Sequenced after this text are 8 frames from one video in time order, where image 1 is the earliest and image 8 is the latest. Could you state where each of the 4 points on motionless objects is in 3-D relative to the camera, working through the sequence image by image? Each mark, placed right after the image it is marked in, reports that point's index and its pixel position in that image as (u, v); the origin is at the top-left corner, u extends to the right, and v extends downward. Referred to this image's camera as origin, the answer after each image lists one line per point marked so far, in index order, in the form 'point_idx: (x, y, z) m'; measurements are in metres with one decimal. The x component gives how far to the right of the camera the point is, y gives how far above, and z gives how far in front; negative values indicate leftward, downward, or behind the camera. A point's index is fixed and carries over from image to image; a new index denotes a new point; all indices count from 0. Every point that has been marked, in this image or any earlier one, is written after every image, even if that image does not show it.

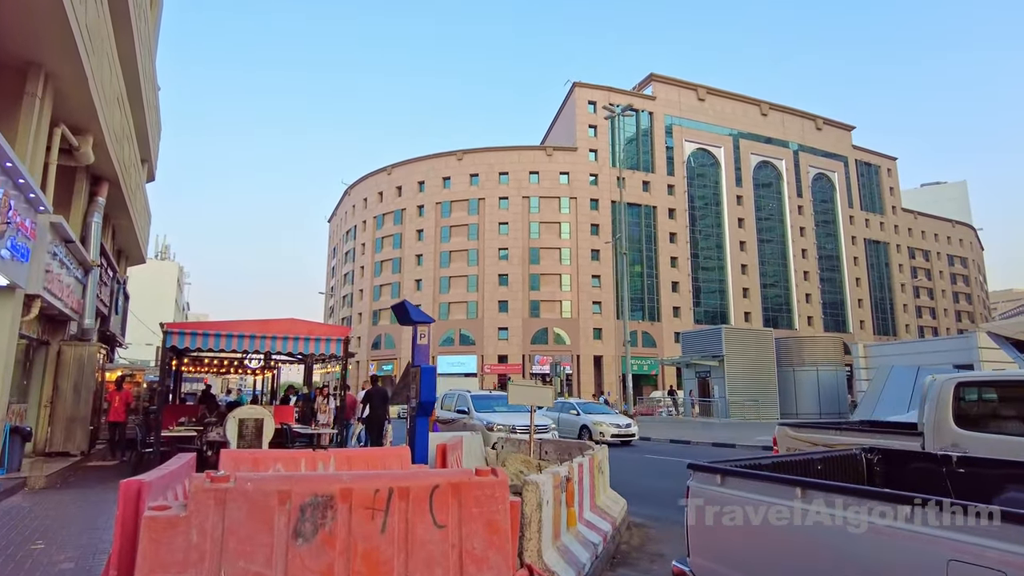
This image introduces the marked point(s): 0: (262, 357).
0: (-6.4, -1.8, +17.0) m
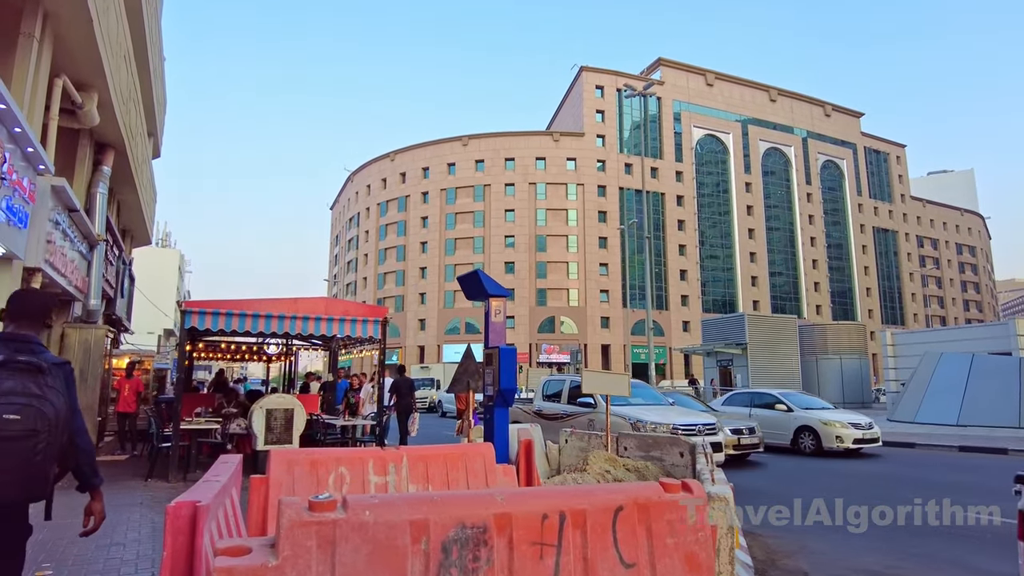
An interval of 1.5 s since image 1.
0: (-5.4, -1.3, +15.7) m
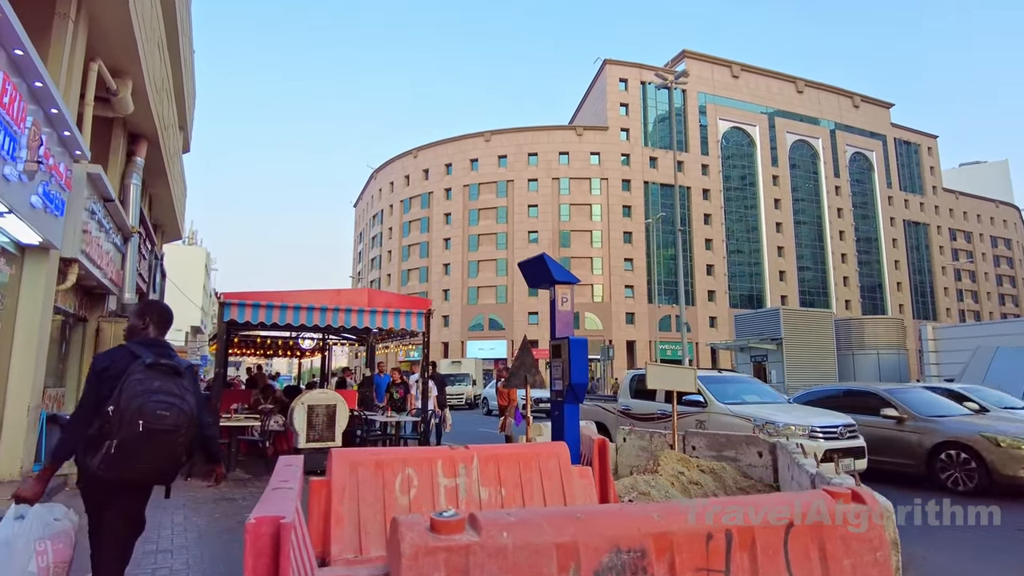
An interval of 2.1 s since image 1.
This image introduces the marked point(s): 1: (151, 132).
0: (-4.5, -1.1, +15.4) m
1: (-7.2, +3.1, +13.2) m
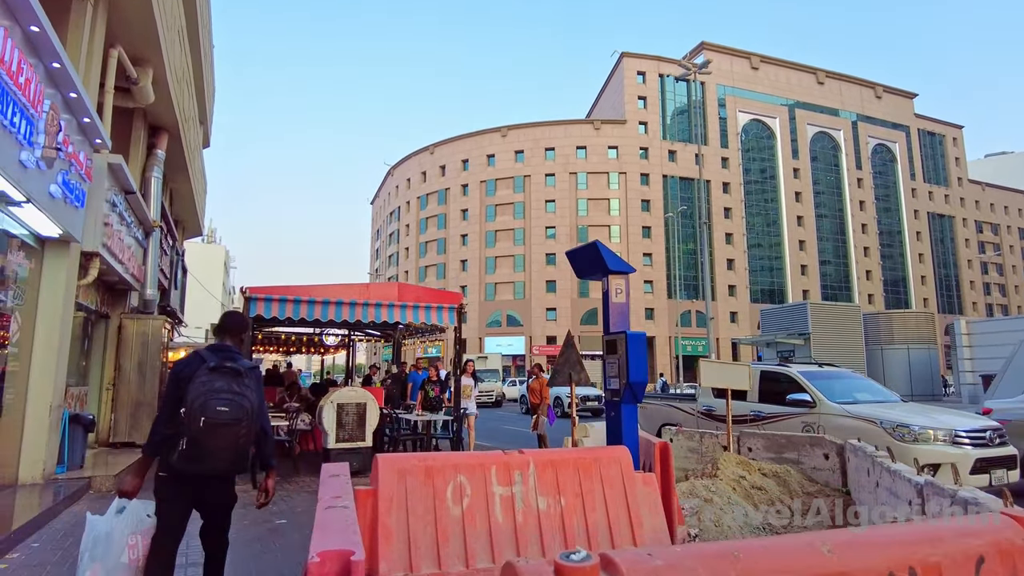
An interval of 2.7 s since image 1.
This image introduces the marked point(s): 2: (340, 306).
0: (-3.9, -1.0, +15.0) m
1: (-6.6, +3.2, +12.9) m
2: (-2.4, -0.3, +9.4) m
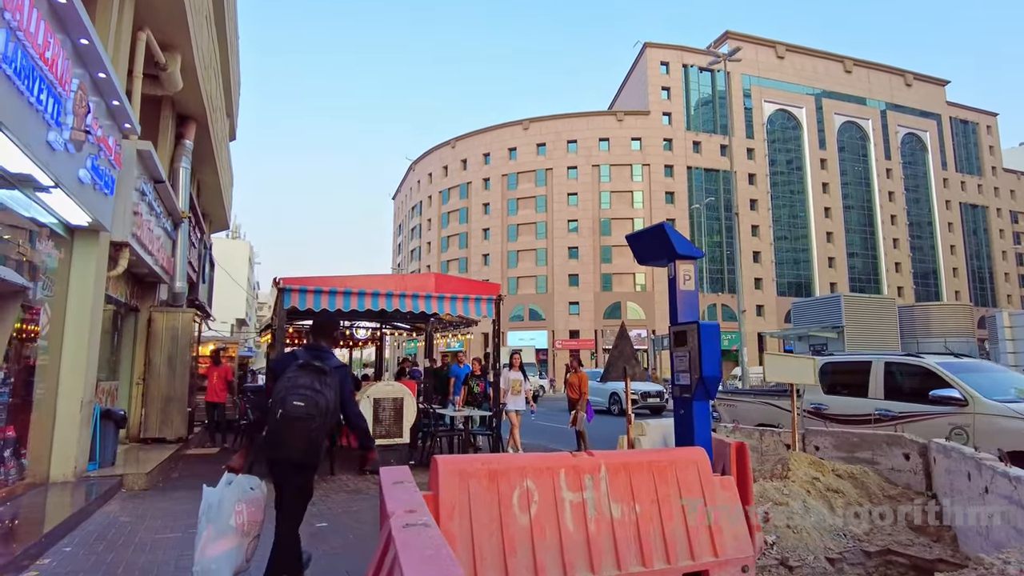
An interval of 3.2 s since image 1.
0: (-3.1, -0.8, +14.7) m
1: (-5.9, +3.3, +12.6) m
2: (-1.8, -0.1, +9.0) m
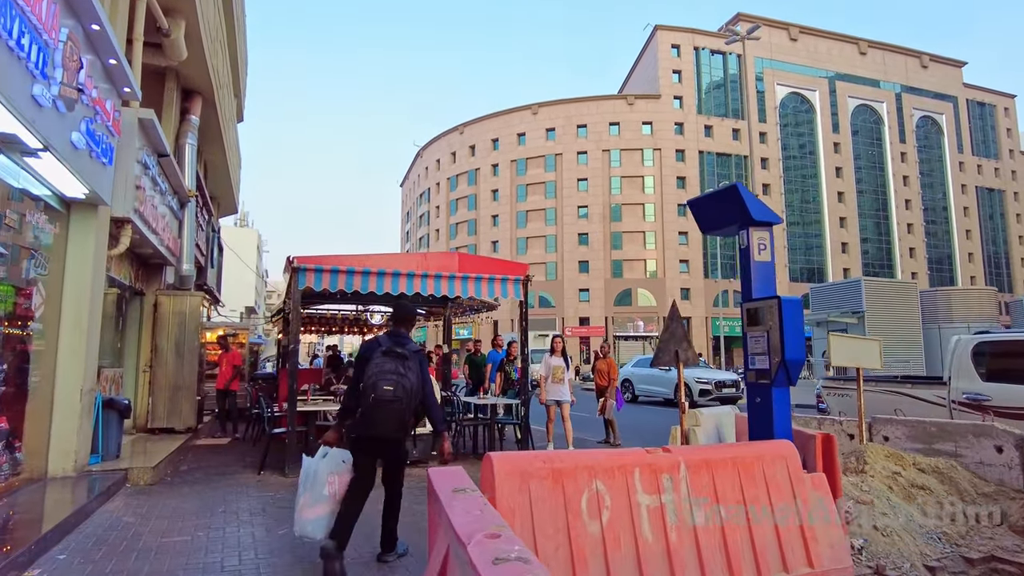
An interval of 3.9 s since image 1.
0: (-2.7, -0.5, +14.1) m
1: (-5.5, +3.6, +12.0) m
2: (-1.5, +0.1, +8.4) m
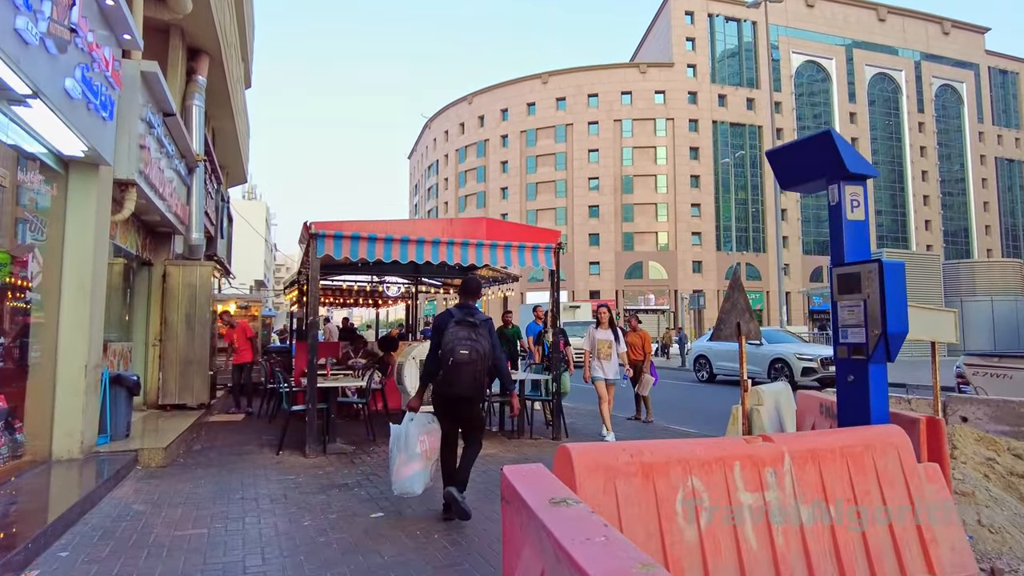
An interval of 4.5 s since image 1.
0: (-2.2, +0.1, +13.5) m
1: (-5.1, +4.1, +11.3) m
2: (-1.1, +0.5, +7.8) m
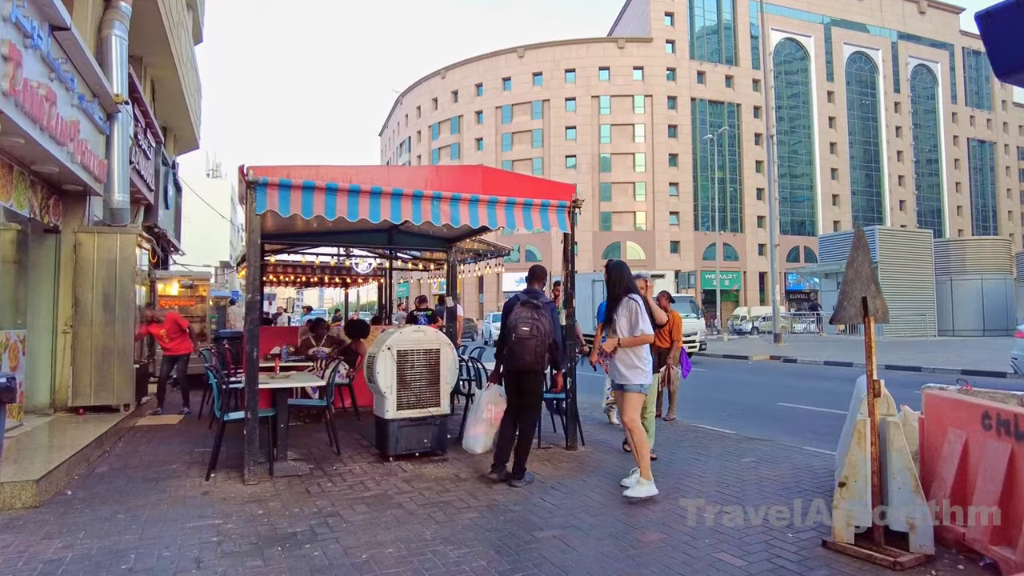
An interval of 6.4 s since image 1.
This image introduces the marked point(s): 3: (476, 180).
0: (-2.4, +0.5, +11.6) m
1: (-5.2, +4.5, +9.2) m
2: (-1.0, +0.8, +6.0) m
3: (-0.4, +1.1, +6.5) m
